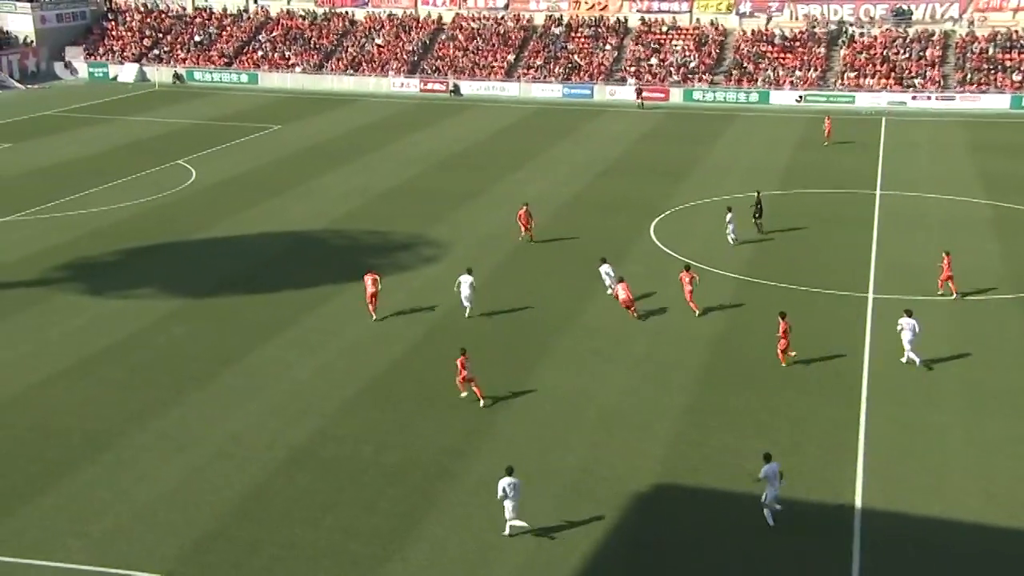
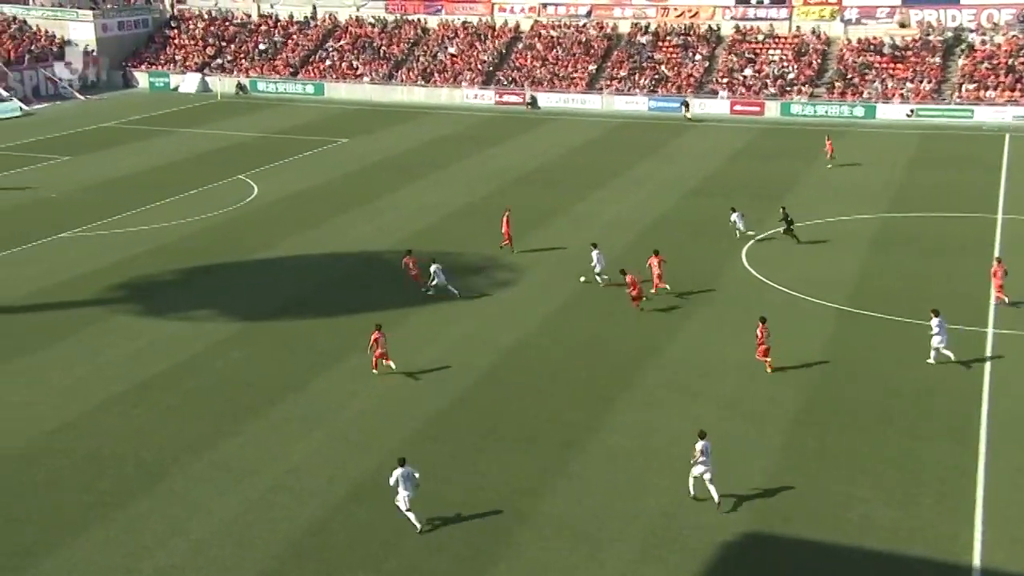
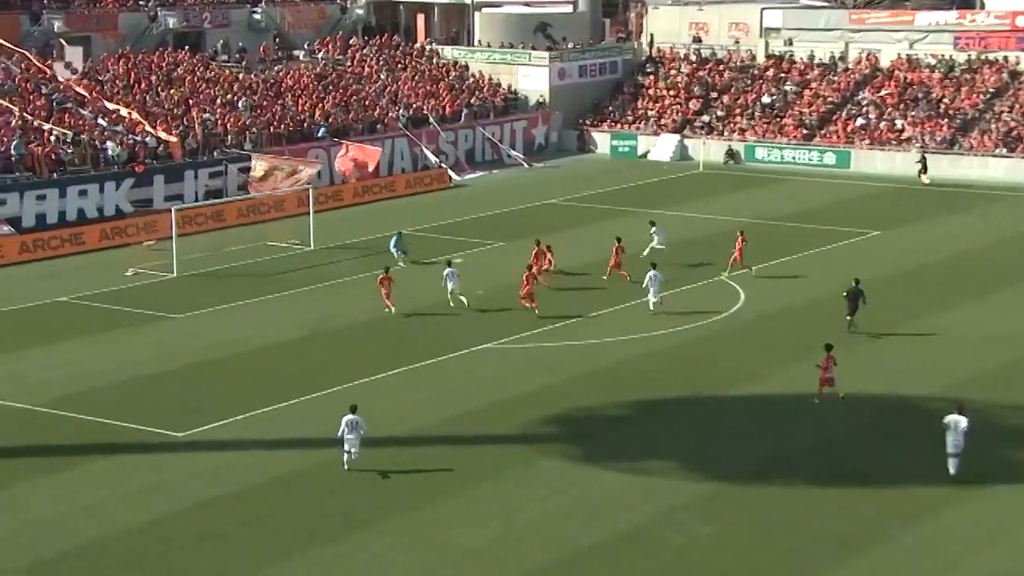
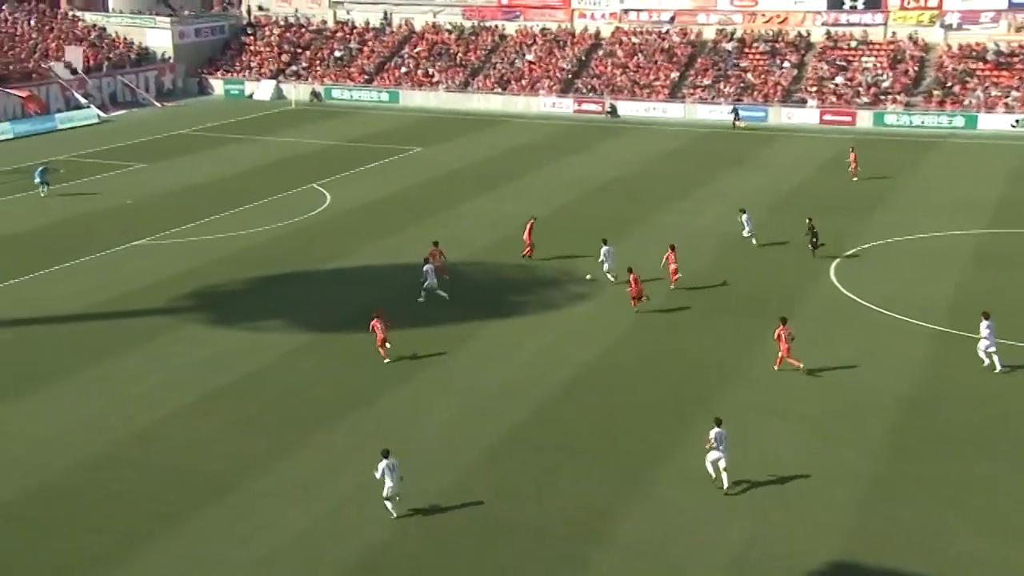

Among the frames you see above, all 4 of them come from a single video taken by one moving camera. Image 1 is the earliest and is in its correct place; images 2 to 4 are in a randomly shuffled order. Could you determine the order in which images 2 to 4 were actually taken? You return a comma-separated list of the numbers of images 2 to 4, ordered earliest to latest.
2, 4, 3
